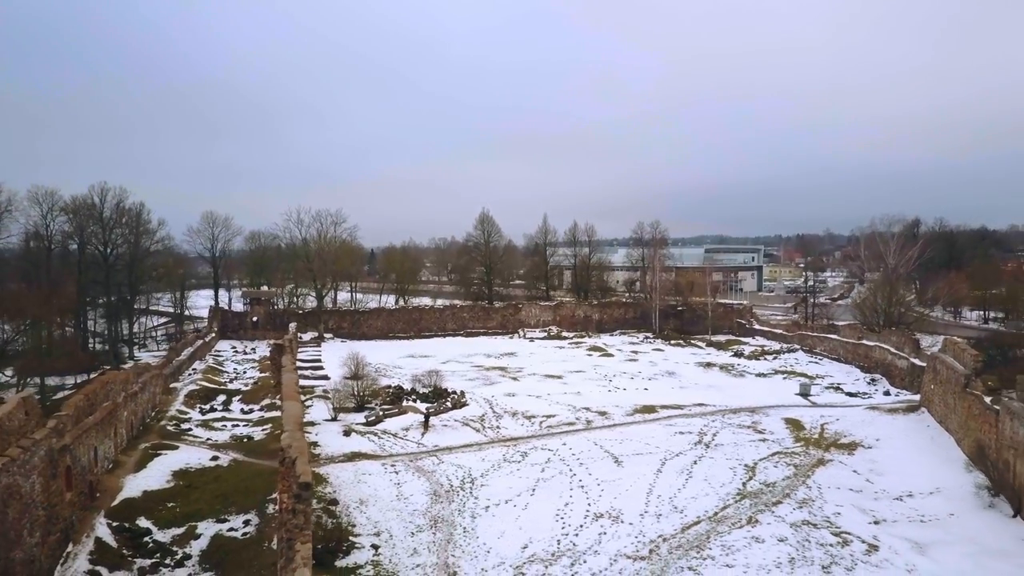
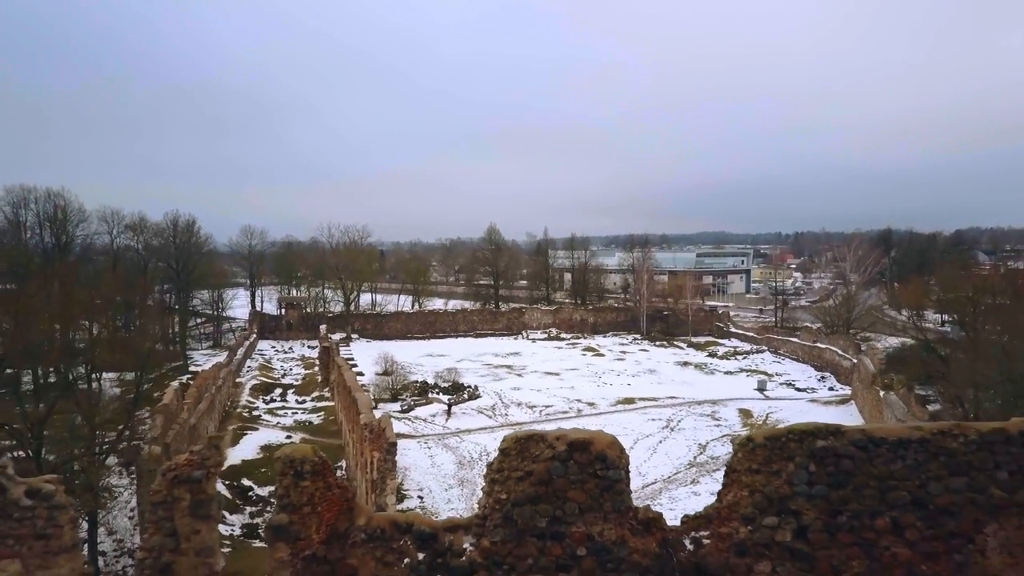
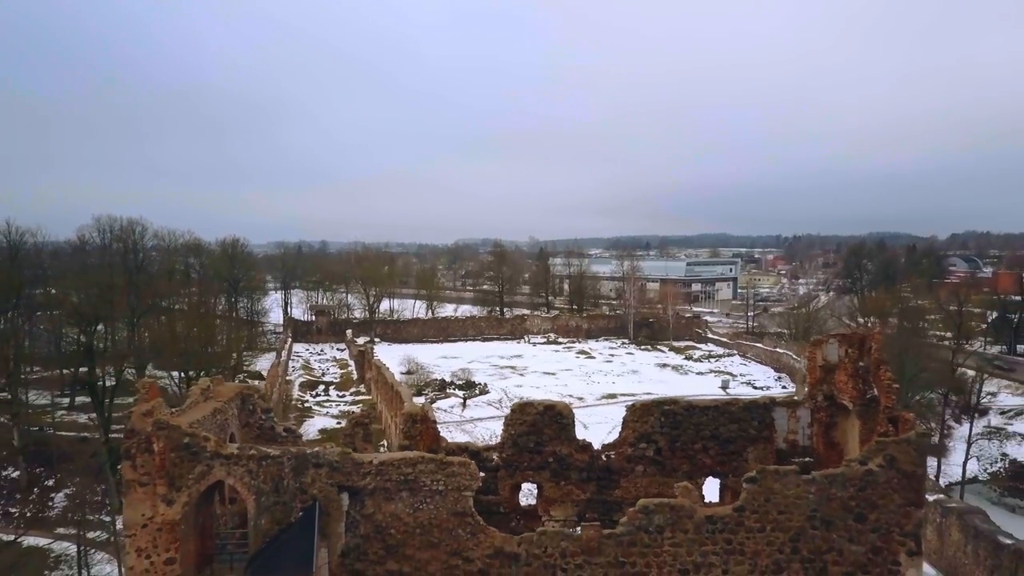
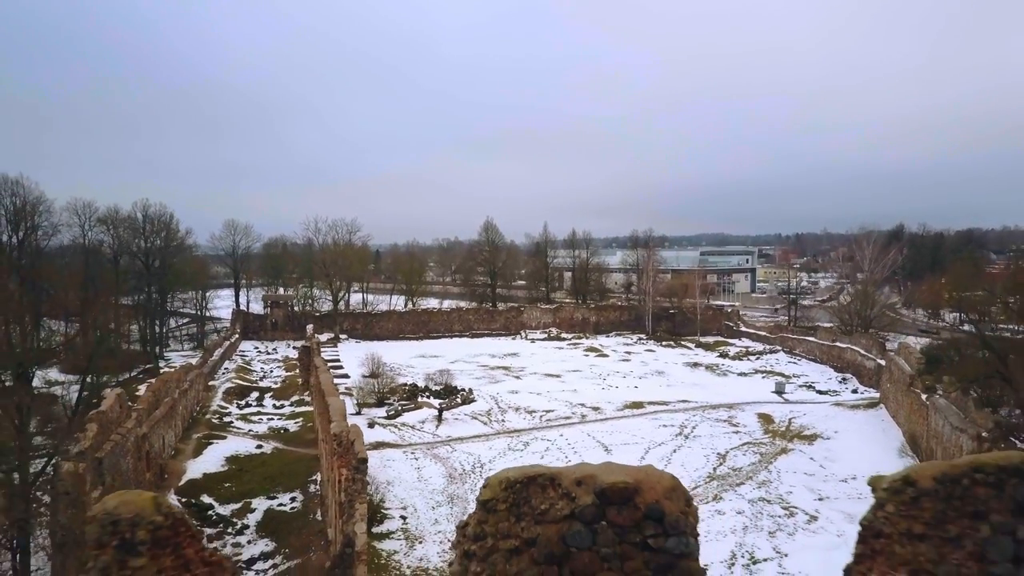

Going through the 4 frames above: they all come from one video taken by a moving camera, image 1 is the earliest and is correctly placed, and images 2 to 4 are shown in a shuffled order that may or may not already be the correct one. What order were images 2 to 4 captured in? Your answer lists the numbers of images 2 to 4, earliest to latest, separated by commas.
4, 2, 3
